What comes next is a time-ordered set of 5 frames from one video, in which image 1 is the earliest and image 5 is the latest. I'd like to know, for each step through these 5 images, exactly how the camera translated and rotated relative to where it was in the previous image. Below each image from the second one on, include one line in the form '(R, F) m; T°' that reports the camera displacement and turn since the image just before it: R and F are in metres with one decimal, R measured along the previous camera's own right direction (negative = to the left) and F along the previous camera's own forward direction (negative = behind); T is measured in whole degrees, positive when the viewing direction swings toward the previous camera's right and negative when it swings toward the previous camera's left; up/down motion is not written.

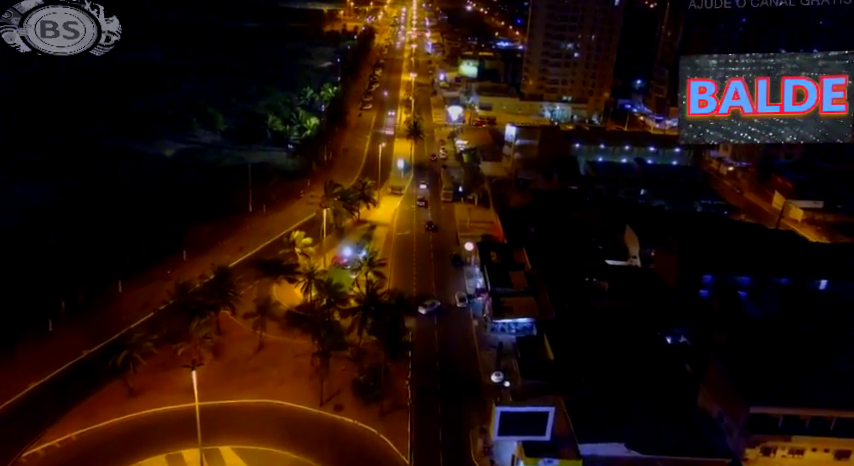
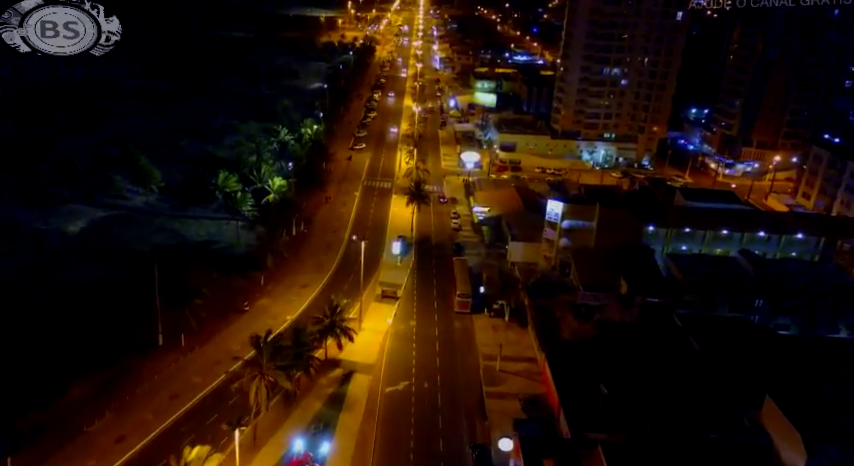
(-0.2, +26.6) m; 0°
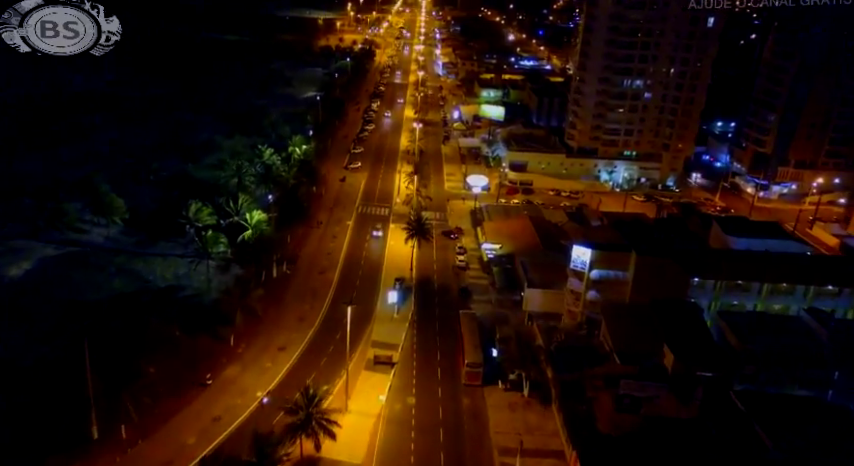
(0.0, +9.6) m; 0°
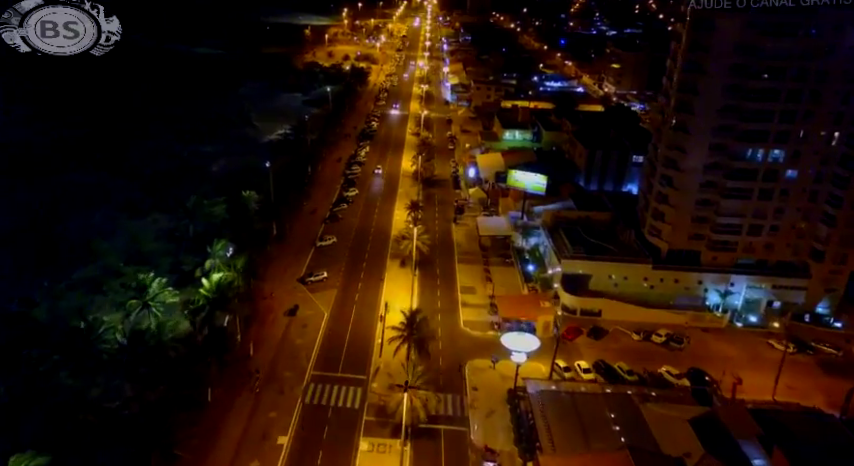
(0.0, +34.8) m; 0°
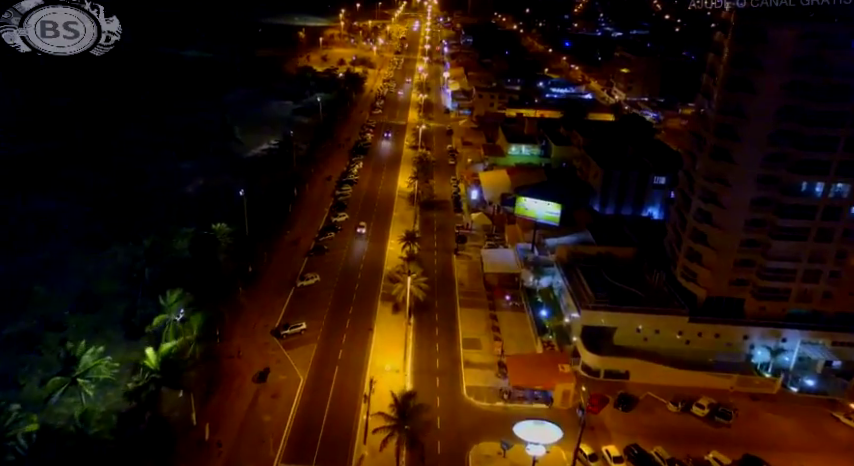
(+0.4, +8.9) m; 0°
